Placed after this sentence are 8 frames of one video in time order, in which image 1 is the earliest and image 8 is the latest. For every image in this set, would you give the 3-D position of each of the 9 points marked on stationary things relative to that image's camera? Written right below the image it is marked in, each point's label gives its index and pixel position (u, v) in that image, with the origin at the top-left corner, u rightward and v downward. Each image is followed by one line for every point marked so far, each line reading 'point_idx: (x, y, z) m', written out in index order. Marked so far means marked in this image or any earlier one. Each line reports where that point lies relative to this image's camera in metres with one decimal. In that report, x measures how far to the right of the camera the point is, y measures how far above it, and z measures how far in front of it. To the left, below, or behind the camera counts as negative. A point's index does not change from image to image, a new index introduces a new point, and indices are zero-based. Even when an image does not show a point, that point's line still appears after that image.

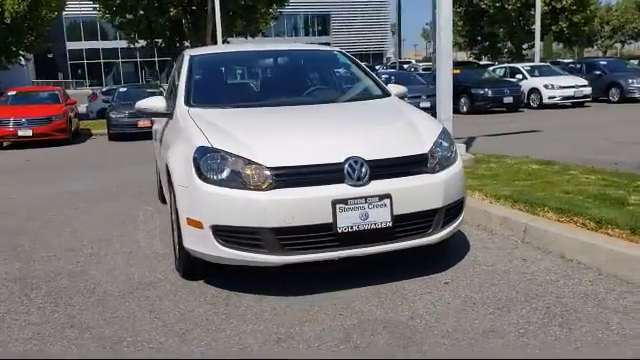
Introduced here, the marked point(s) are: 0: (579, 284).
0: (+1.9, -0.8, +4.4) m
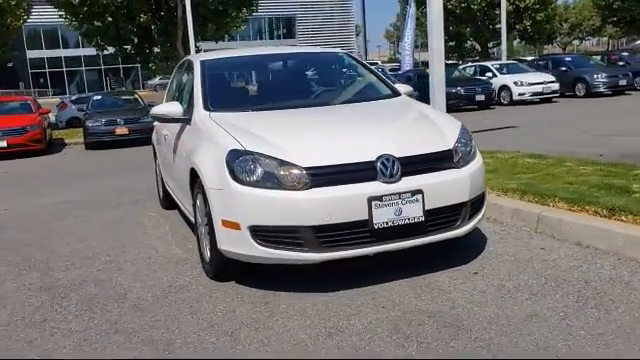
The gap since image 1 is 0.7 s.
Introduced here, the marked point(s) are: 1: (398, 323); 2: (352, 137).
0: (+2.2, -0.7, +4.6) m
1: (+0.5, -0.9, +4.0) m
2: (+0.3, +0.3, +4.7) m
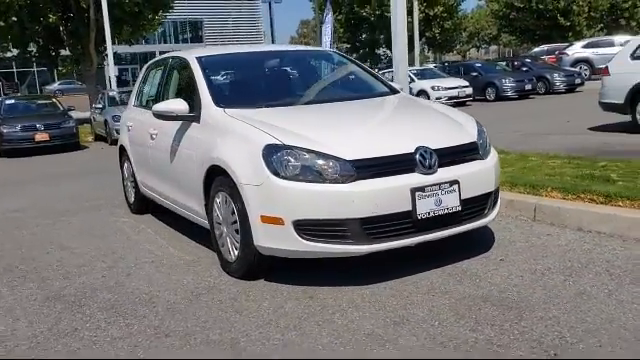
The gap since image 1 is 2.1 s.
0: (+2.5, -0.6, +5.0) m
1: (+0.9, -0.9, +4.1) m
2: (+0.5, +0.4, +4.7) m
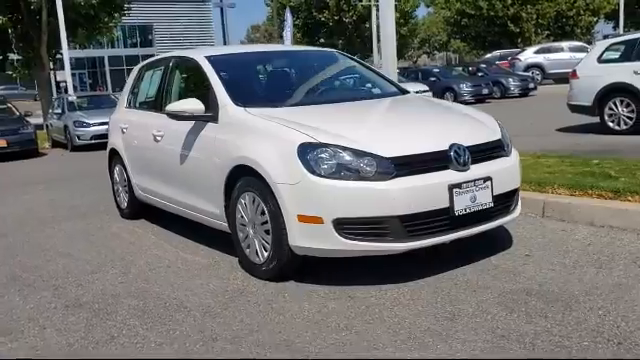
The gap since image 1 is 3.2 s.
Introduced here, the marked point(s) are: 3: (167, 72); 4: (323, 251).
0: (+2.7, -0.5, +5.2) m
1: (+1.3, -0.8, +4.1) m
2: (+0.8, +0.4, +4.8) m
3: (-1.7, +1.2, +6.8) m
4: (0.0, -0.5, +4.5) m
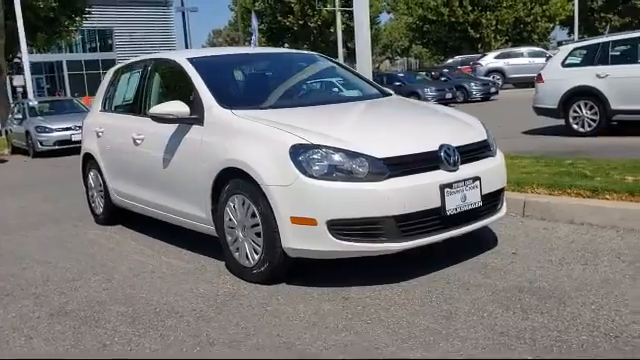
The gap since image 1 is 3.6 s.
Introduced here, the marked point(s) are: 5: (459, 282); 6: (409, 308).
0: (+2.6, -0.5, +5.3) m
1: (+1.2, -0.8, +4.2) m
2: (+0.7, +0.4, +4.8) m
3: (-2.0, +1.2, +6.7) m
4: (0.0, -0.5, +4.5) m
5: (+1.0, -0.8, +4.6) m
6: (+0.6, -0.9, +4.2) m
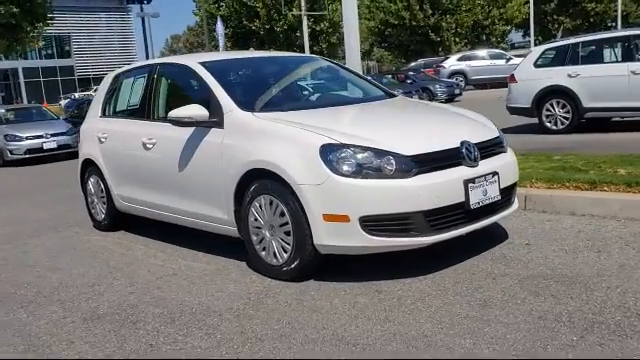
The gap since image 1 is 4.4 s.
0: (+2.8, -0.5, +5.6) m
1: (+1.5, -0.8, +4.4) m
2: (+0.9, +0.4, +5.0) m
3: (-1.9, +1.1, +6.7) m
4: (+0.2, -0.5, +4.7) m
5: (+1.3, -0.7, +4.8) m
6: (+0.9, -0.9, +4.3) m
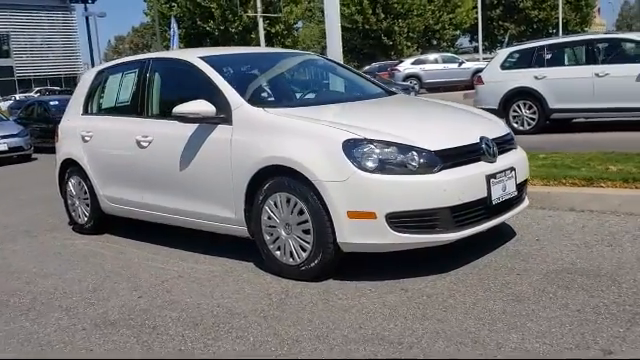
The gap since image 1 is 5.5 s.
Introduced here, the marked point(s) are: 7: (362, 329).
0: (+2.9, -0.4, +5.8) m
1: (+1.7, -0.7, +4.4) m
2: (+1.1, +0.4, +5.0) m
3: (-1.9, +1.1, +6.5) m
4: (+0.4, -0.5, +4.6) m
5: (+1.5, -0.7, +4.8) m
6: (+1.1, -0.8, +4.3) m
7: (+0.3, -1.0, +3.9) m
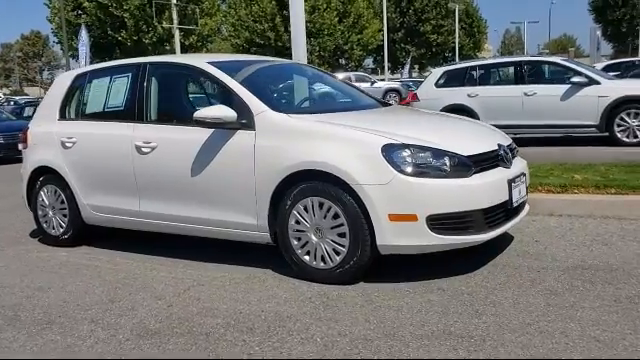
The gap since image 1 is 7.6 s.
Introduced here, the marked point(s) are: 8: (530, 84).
0: (+2.9, -0.5, +6.3) m
1: (+2.0, -0.8, +4.8) m
2: (+1.3, +0.4, +5.2) m
3: (-1.9, +1.0, +6.2) m
4: (+0.7, -0.5, +4.7) m
5: (+1.7, -0.7, +5.1) m
6: (+1.4, -0.8, +4.6) m
7: (+0.7, -1.0, +4.0) m
8: (+4.7, +2.1, +13.3) m
